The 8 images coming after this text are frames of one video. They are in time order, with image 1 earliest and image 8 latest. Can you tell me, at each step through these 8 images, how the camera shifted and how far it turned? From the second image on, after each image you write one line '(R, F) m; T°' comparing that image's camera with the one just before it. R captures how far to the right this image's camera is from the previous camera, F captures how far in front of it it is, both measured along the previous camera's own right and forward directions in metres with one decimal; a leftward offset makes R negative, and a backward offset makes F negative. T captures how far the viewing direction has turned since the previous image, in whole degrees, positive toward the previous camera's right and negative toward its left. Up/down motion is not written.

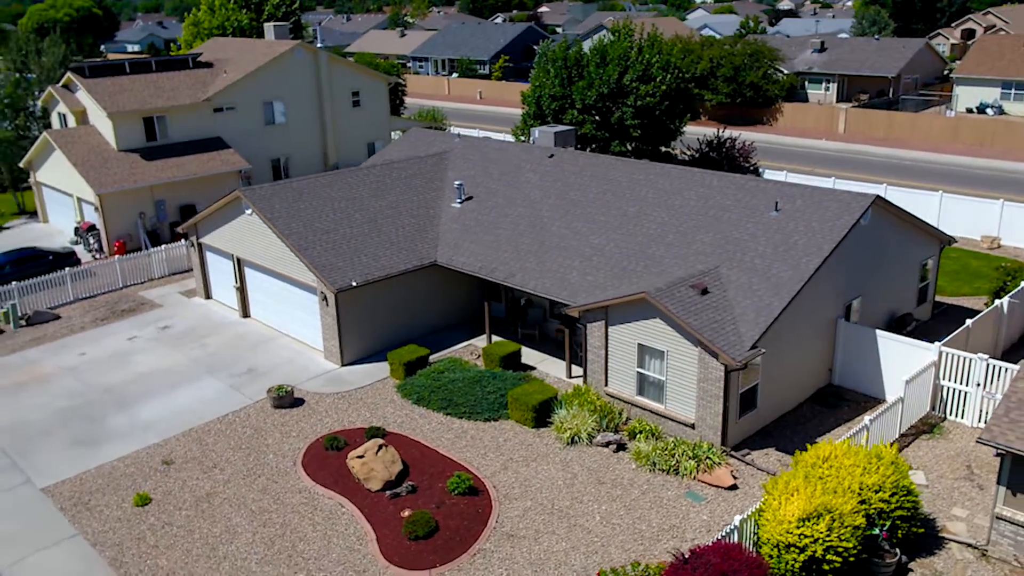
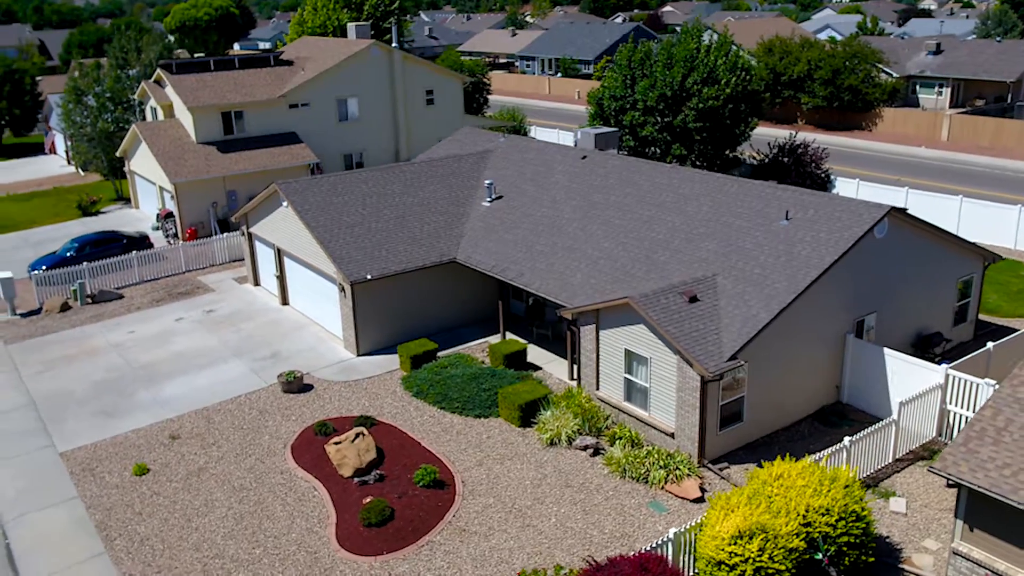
(+2.8, 0.0) m; -8°
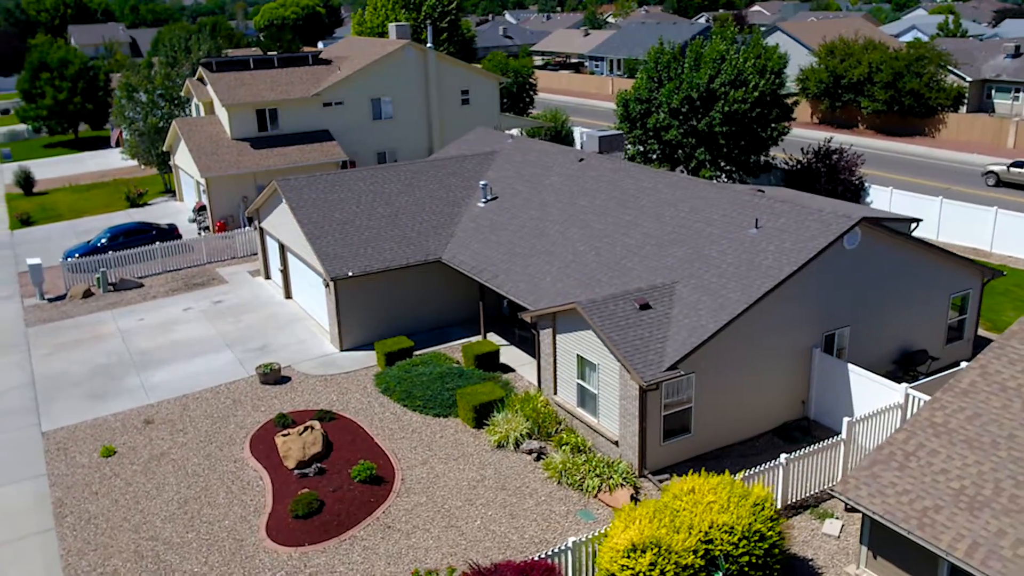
(+2.7, +0.1) m; -6°
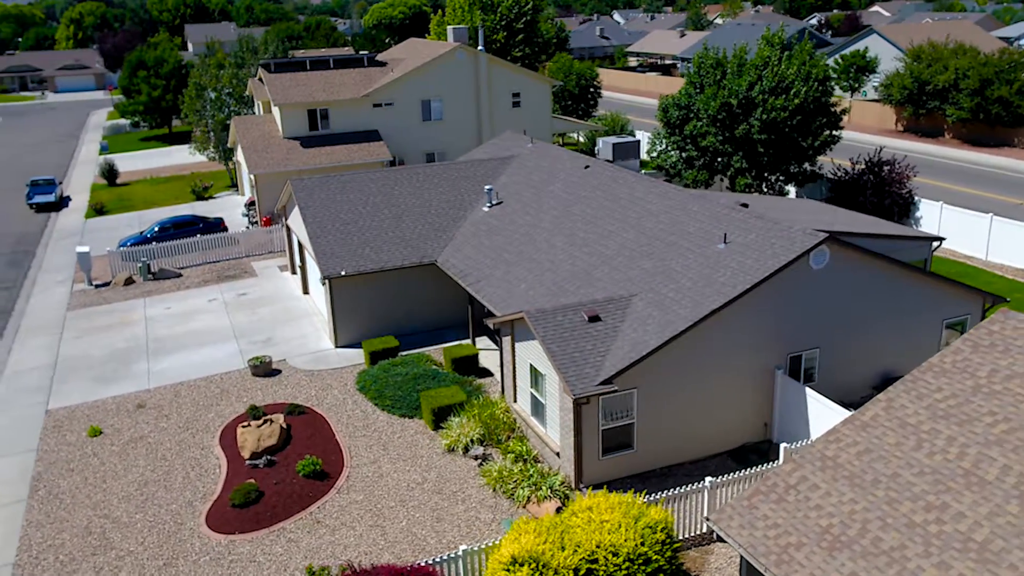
(+3.1, +0.1) m; -7°
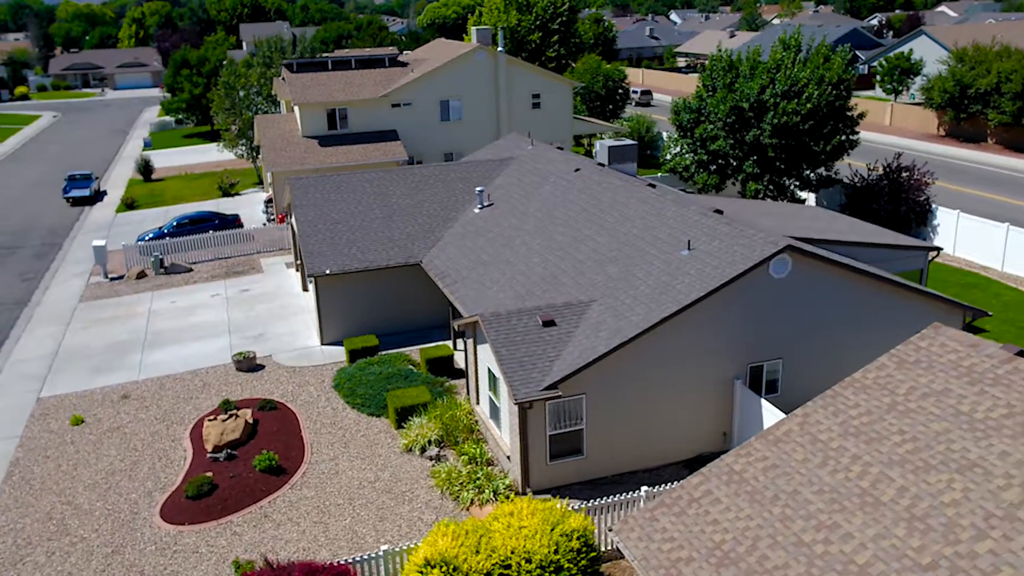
(+2.0, 0.0) m; -4°
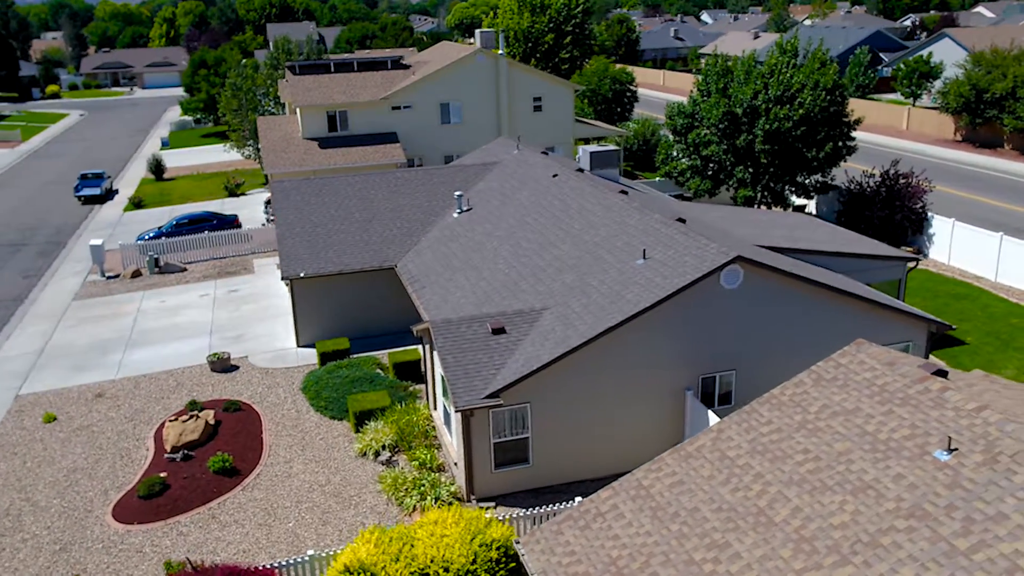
(+1.6, 0.0) m; -2°
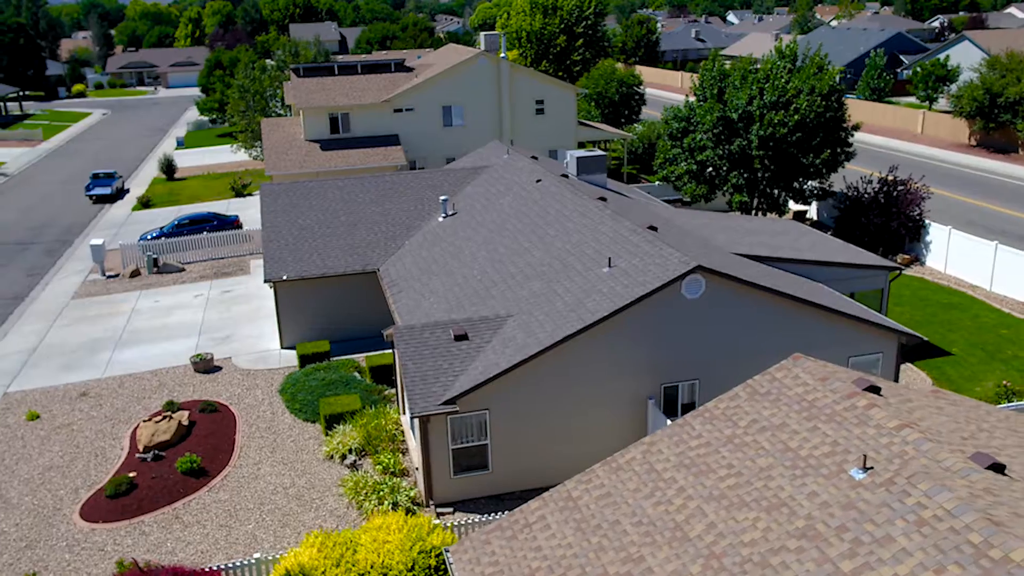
(+1.3, -0.1) m; -2°
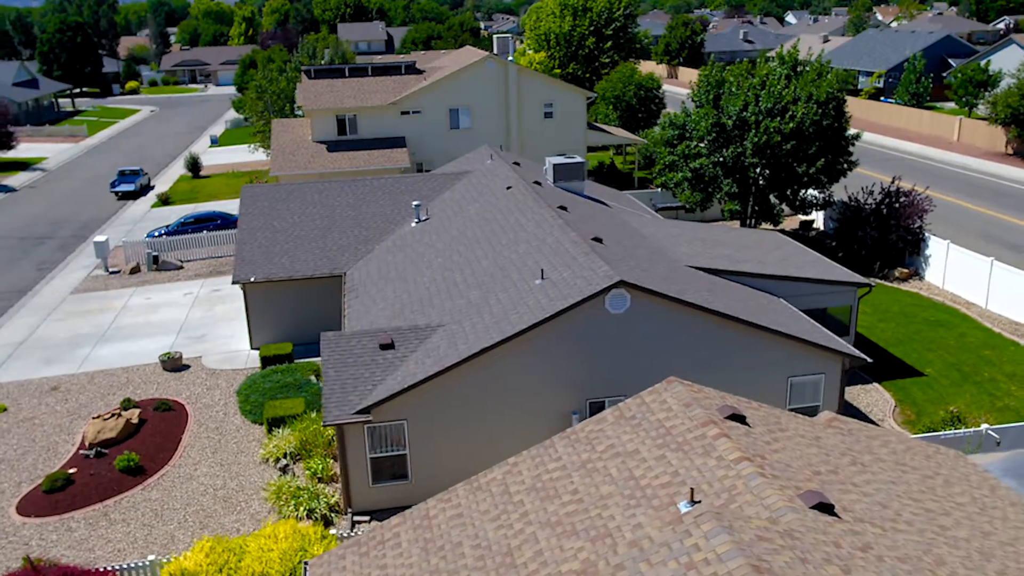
(+2.6, +0.2) m; -4°
